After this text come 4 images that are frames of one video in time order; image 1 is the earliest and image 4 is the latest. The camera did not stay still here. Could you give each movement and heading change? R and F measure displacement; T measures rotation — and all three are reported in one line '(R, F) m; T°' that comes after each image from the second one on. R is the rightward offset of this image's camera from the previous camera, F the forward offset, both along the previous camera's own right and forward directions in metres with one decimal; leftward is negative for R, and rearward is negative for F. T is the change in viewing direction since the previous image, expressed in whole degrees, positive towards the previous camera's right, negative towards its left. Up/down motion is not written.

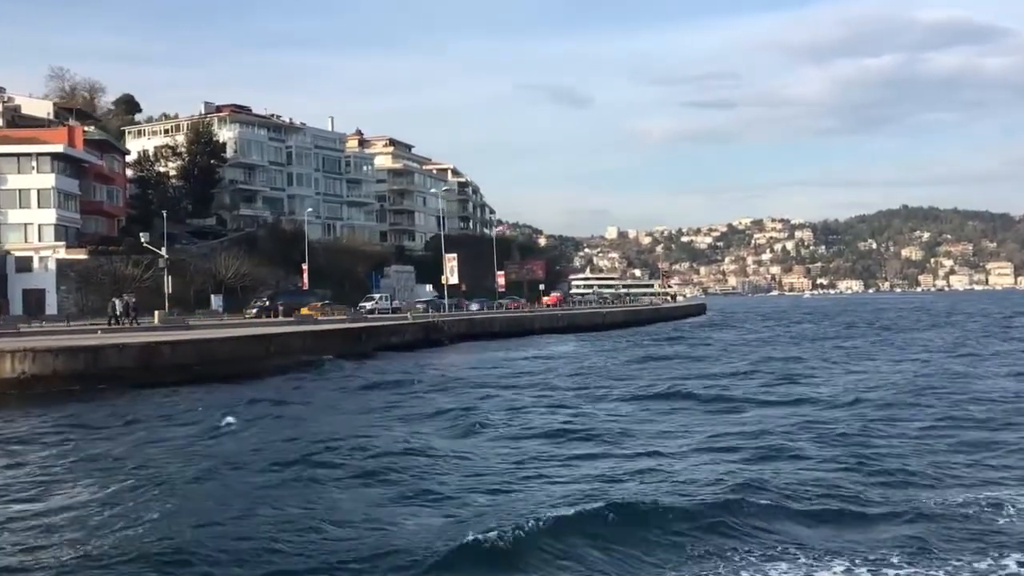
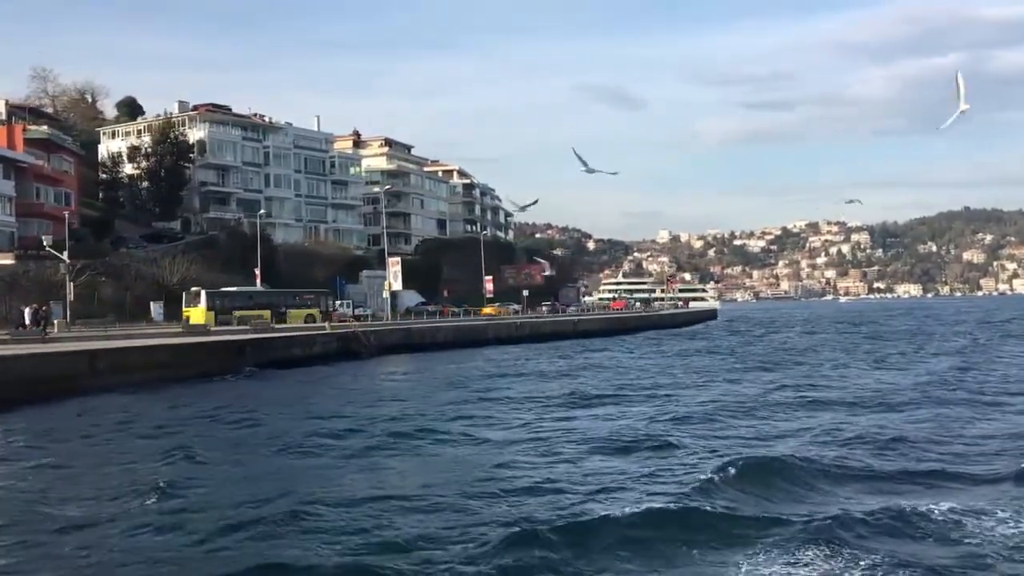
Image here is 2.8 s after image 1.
(+6.1, +4.8) m; -3°
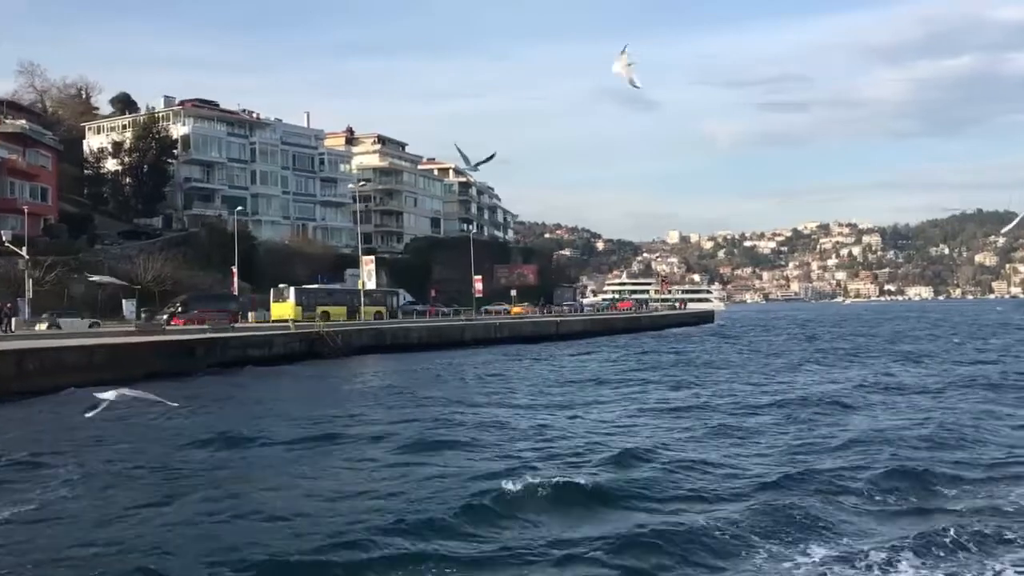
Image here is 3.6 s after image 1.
(+1.9, +1.4) m; -1°
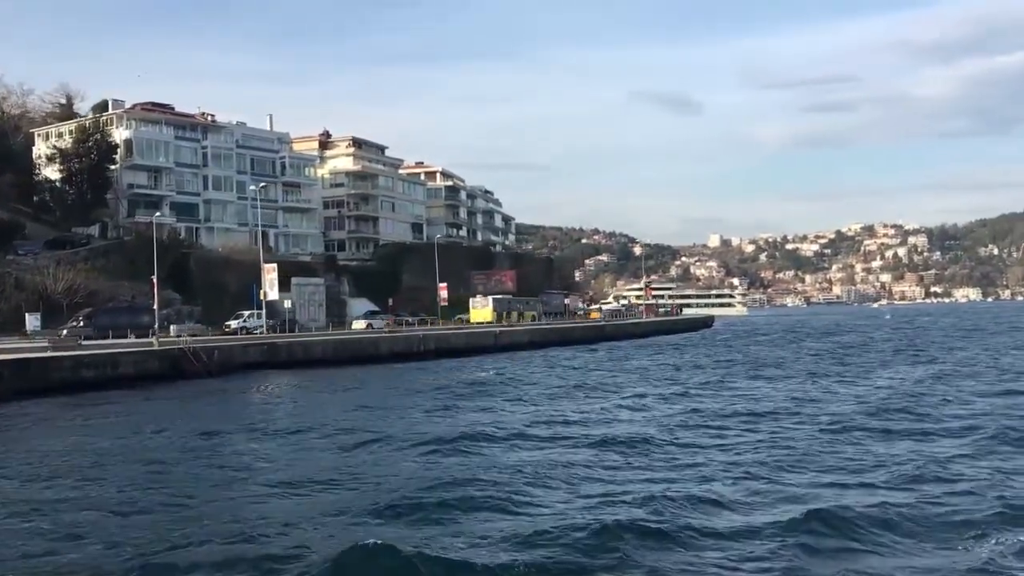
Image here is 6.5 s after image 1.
(+6.7, +4.9) m; -2°
